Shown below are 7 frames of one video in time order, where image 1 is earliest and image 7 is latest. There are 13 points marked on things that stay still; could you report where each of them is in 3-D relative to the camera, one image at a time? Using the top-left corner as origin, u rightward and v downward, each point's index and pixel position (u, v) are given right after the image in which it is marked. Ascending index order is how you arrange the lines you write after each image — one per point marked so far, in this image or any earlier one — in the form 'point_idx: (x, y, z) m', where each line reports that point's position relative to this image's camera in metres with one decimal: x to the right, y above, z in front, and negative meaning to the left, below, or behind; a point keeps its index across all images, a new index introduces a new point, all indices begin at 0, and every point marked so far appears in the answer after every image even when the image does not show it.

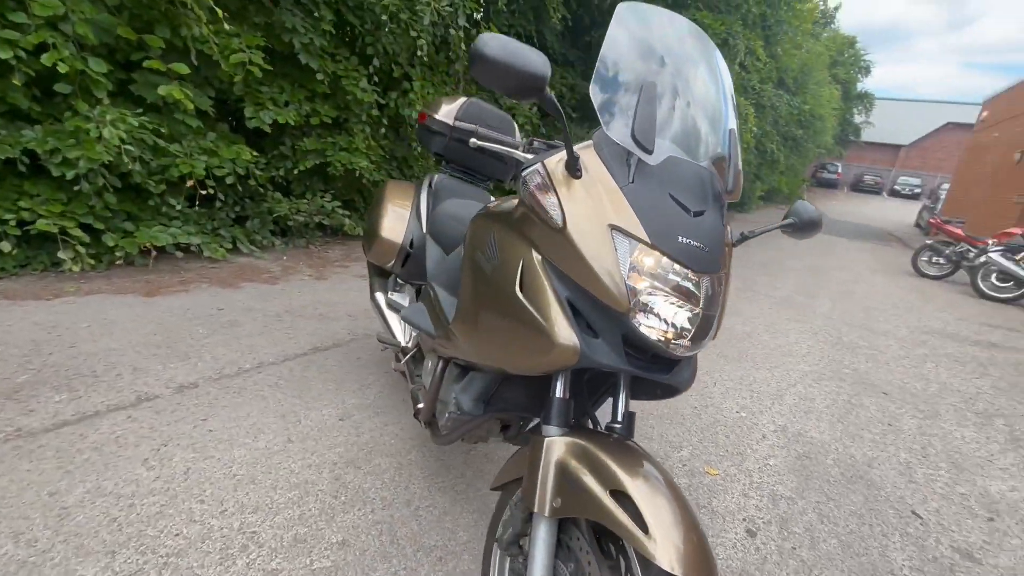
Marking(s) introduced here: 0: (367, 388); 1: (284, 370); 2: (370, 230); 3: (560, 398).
0: (-0.8, -0.6, +3.2) m
1: (-1.3, -0.5, +3.3) m
2: (-0.8, +0.3, +3.1) m
3: (+0.1, -0.3, +1.6) m
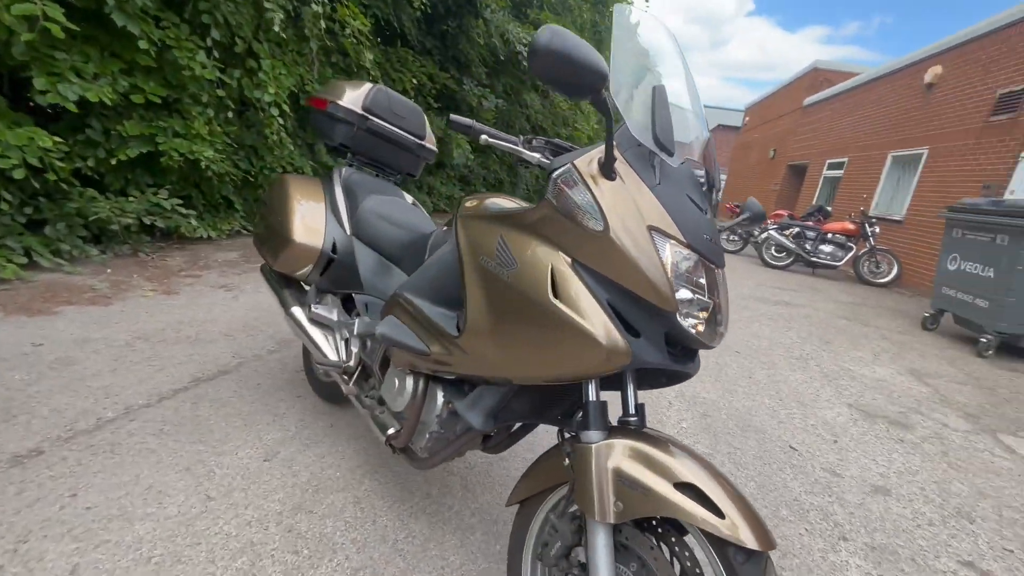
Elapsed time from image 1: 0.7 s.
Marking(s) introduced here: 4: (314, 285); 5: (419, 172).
0: (-1.2, -0.7, +2.8) m
1: (-1.7, -0.6, +2.7) m
2: (-1.1, +0.3, +2.7) m
3: (+0.2, -0.3, +1.6) m
4: (-0.9, 0.0, +2.7) m
5: (-0.6, +0.7, +3.2) m
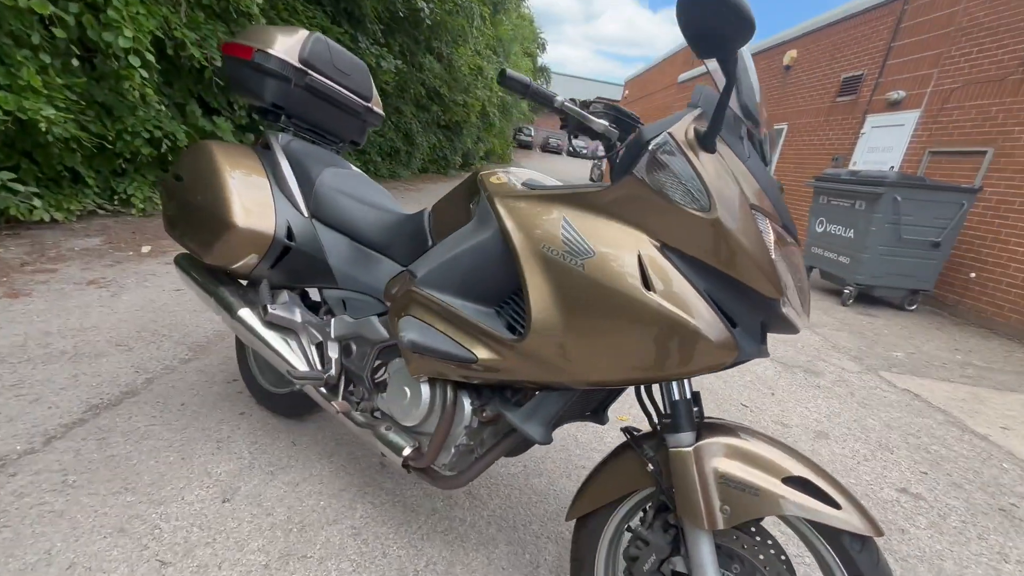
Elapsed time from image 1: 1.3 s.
0: (-1.2, -0.7, +2.3) m
1: (-1.7, -0.7, +2.1) m
2: (-1.2, +0.3, +2.1) m
3: (+0.4, -0.3, +1.4) m
4: (-1.0, 0.0, +2.2) m
5: (-0.8, +0.7, +2.8) m
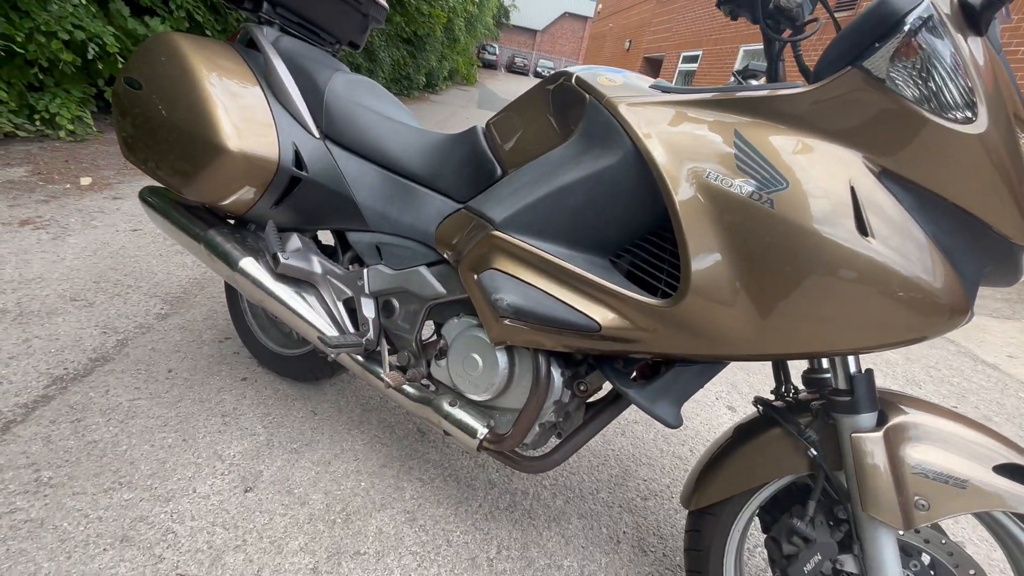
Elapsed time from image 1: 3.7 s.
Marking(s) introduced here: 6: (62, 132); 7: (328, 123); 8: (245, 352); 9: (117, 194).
0: (-1.0, -0.5, +1.9) m
1: (-1.4, -0.5, +1.7) m
2: (-1.0, +0.4, +1.6) m
3: (+0.7, -0.2, +1.1) m
4: (-0.8, +0.2, +1.7) m
5: (-0.6, +1.0, +2.2) m
6: (-3.4, +1.2, +4.1) m
7: (-0.6, +0.5, +1.7) m
8: (-1.1, -0.3, +2.3) m
9: (-2.7, +0.6, +3.7) m
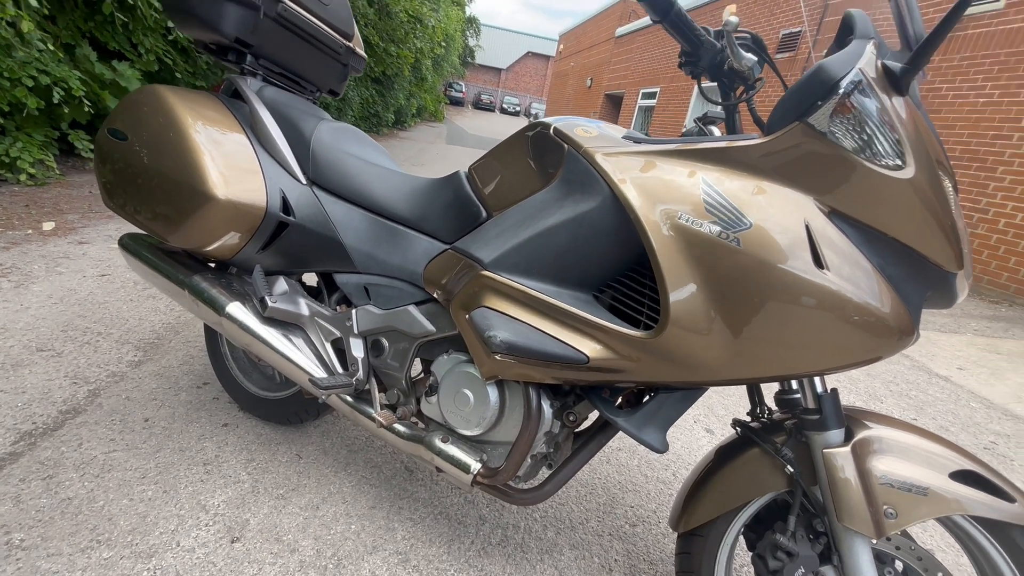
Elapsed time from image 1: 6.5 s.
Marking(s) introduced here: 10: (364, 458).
0: (-1.0, -0.6, +1.9) m
1: (-1.5, -0.7, +1.6) m
2: (-1.0, +0.3, +1.6) m
3: (+0.7, -0.2, +1.2) m
4: (-0.8, +0.1, +1.8) m
5: (-0.7, +0.8, +2.3) m
6: (-3.6, +0.8, +4.0) m
7: (-0.6, +0.4, +1.7) m
8: (-1.2, -0.5, +2.3) m
9: (-2.8, +0.3, +3.6) m
10: (-0.6, -0.6, +2.0) m
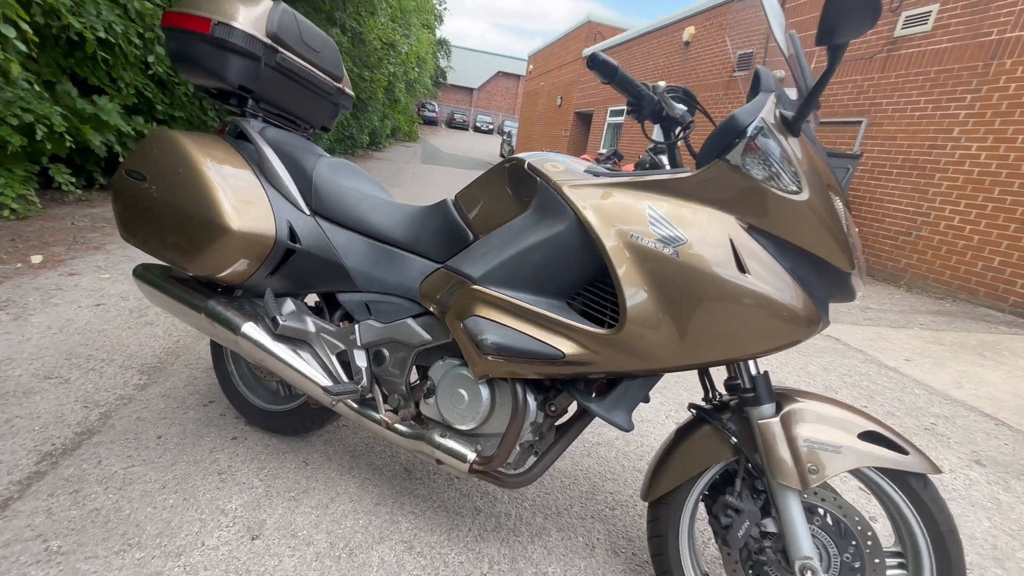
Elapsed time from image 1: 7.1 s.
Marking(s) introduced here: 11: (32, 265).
0: (-1.0, -0.7, +2.1) m
1: (-1.5, -0.8, +1.8) m
2: (-1.1, +0.2, +1.8) m
3: (+0.7, -0.2, +1.5) m
4: (-0.9, 0.0, +1.9) m
5: (-0.8, +0.7, +2.5) m
6: (-3.8, +0.6, +4.1) m
7: (-0.7, +0.3, +1.9) m
8: (-1.3, -0.6, +2.4) m
9: (-3.0, +0.1, +3.7) m
10: (-0.6, -0.7, +2.2) m
11: (-3.2, +0.1, +3.7) m
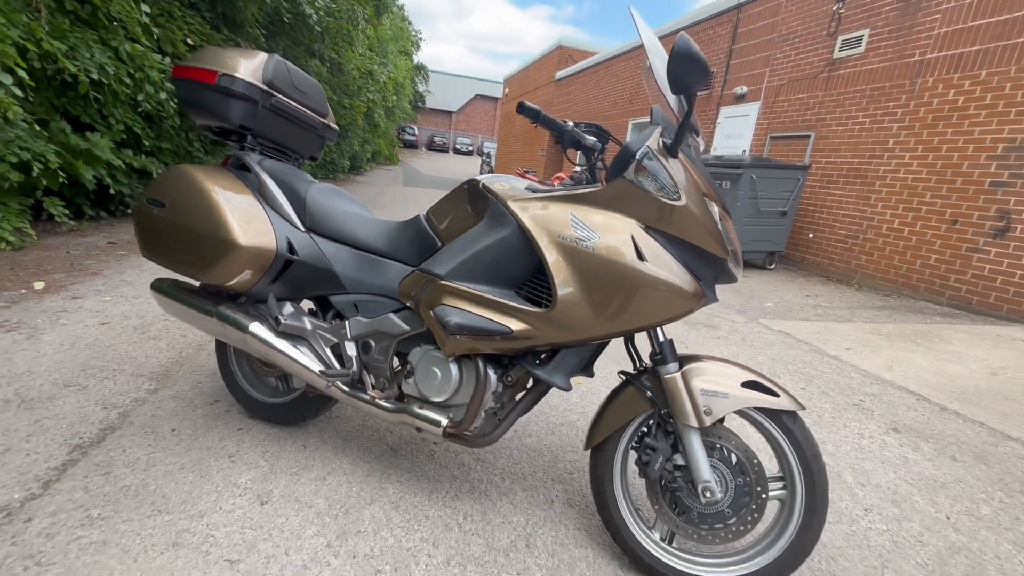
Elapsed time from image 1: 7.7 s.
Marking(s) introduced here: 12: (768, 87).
0: (-1.2, -0.7, +2.4) m
1: (-1.6, -0.8, +2.1) m
2: (-1.2, +0.2, +2.2) m
3: (+0.5, -0.2, +1.9) m
4: (-1.0, 0.0, +2.3) m
5: (-1.0, +0.7, +2.9) m
6: (-4.0, +0.4, +4.4) m
7: (-0.8, +0.3, +2.3) m
8: (-1.4, -0.6, +2.8) m
9: (-3.2, 0.0, +4.0) m
10: (-0.7, -0.7, +2.6) m
11: (-3.4, 0.0, +3.9) m
12: (+4.0, +3.2, +8.6) m
